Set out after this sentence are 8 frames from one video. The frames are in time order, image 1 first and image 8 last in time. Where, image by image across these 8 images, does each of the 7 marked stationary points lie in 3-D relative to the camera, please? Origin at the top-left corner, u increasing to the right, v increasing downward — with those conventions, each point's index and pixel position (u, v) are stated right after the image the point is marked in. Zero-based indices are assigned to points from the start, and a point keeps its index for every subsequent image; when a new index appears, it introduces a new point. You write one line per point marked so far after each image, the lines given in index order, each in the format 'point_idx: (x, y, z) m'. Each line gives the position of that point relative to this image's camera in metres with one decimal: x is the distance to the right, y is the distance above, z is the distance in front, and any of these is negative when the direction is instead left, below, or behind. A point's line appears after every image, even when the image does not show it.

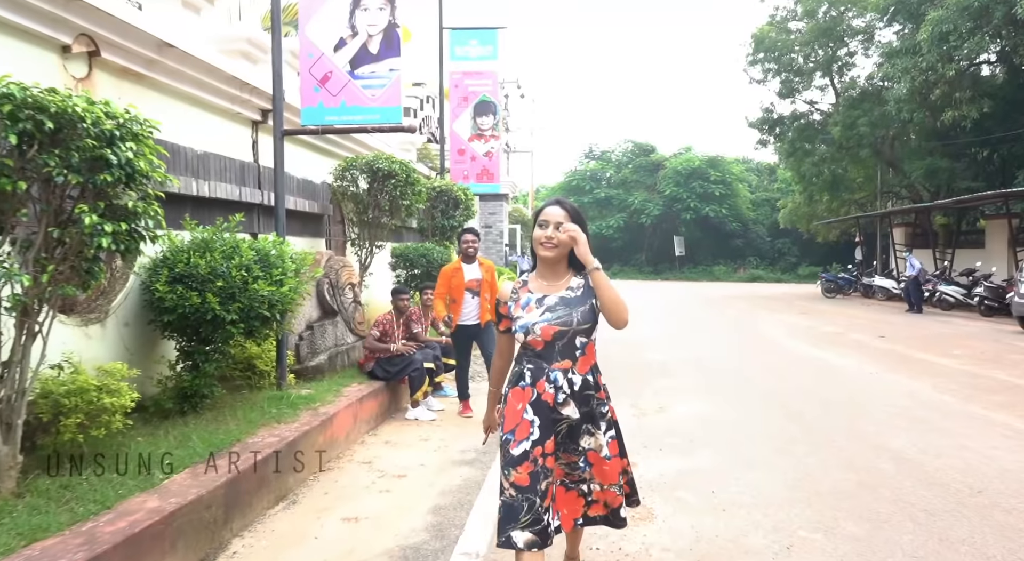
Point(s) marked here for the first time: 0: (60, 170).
0: (-1.8, +0.4, +2.9) m
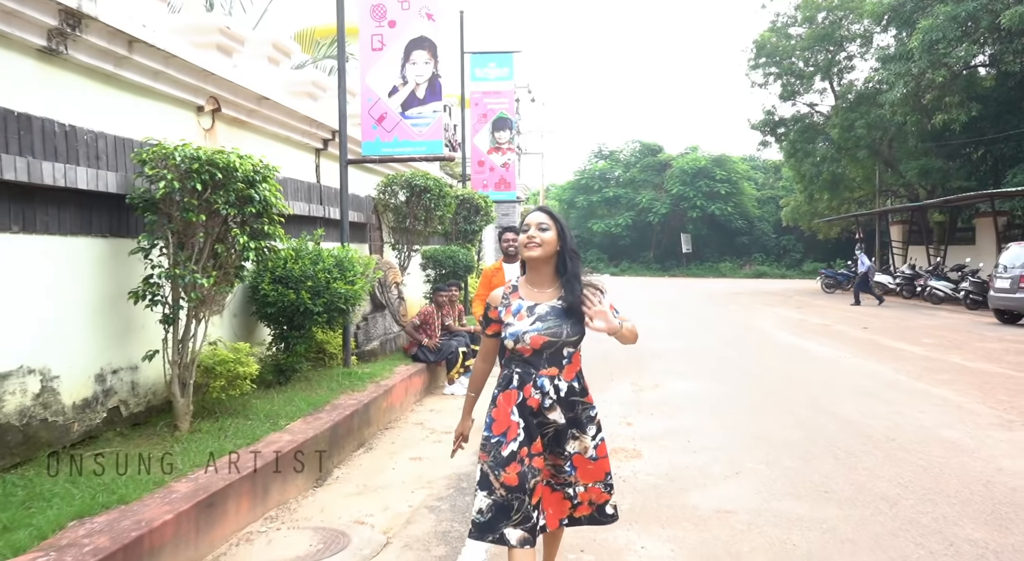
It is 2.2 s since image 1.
0: (-1.7, +0.4, +4.3) m
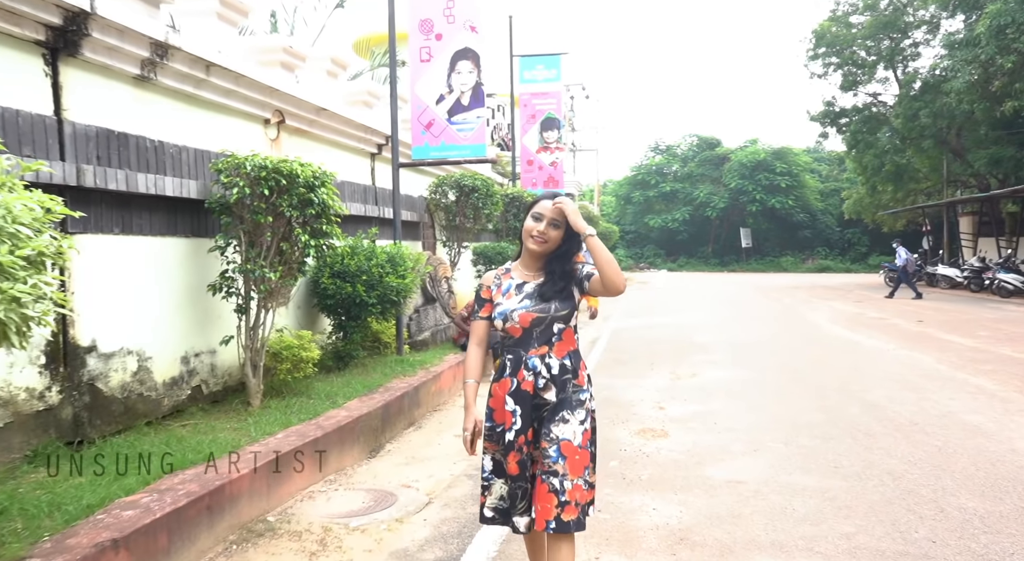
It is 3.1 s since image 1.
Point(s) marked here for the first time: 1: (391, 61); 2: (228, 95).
0: (-1.5, +0.5, +4.8) m
1: (-1.3, +2.3, +7.7) m
2: (-2.1, +1.4, +5.3) m
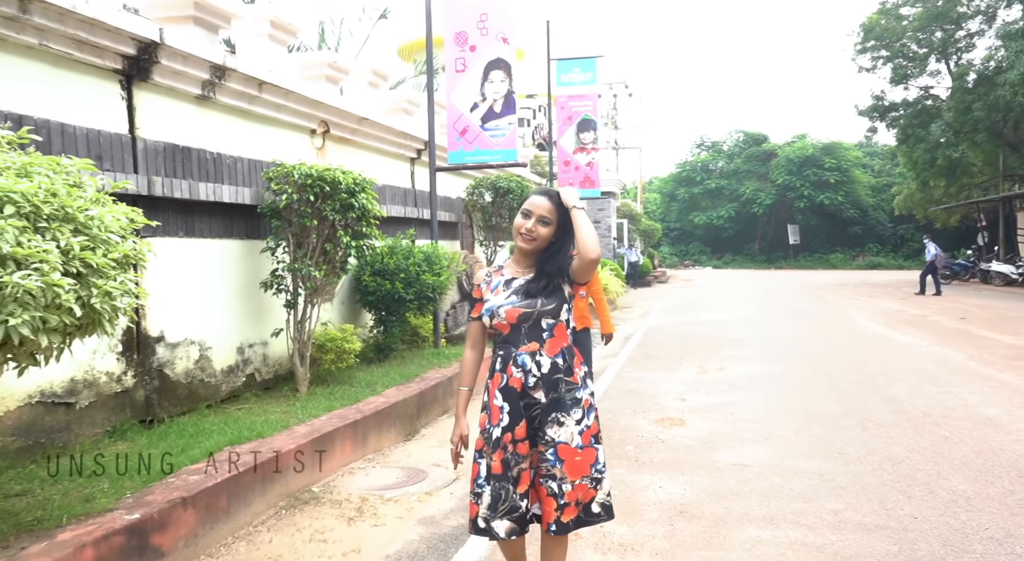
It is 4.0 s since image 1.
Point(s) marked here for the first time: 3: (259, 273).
0: (-1.3, +0.5, +5.3) m
1: (-0.9, +2.4, +8.2) m
2: (-1.9, +1.4, +5.9) m
3: (-1.9, +0.1, +5.6) m
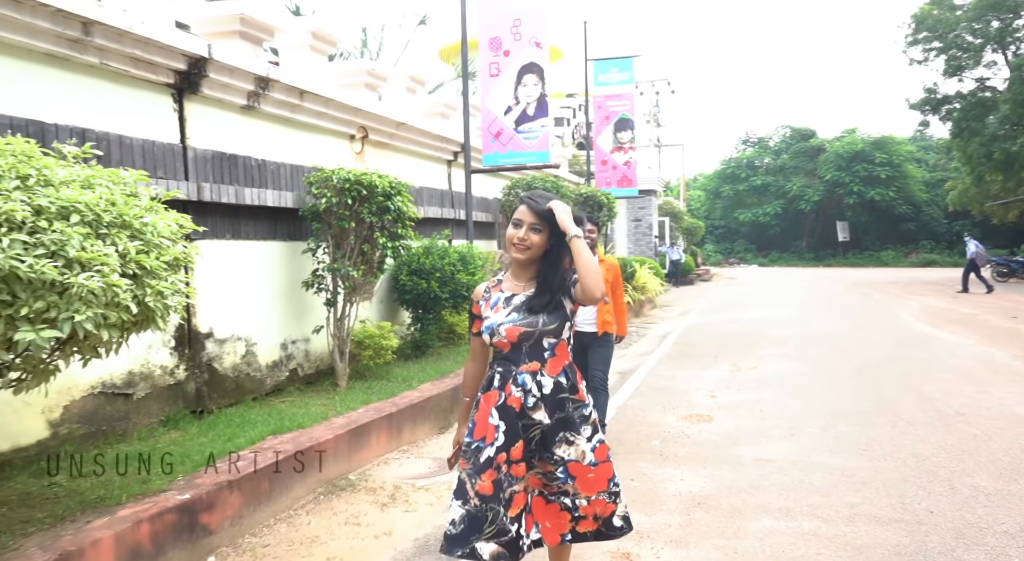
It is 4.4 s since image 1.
0: (-1.1, +0.5, +5.6) m
1: (-0.5, +2.4, +8.4) m
2: (-1.6, +1.4, +6.1) m
3: (-1.7, +0.1, +5.9) m
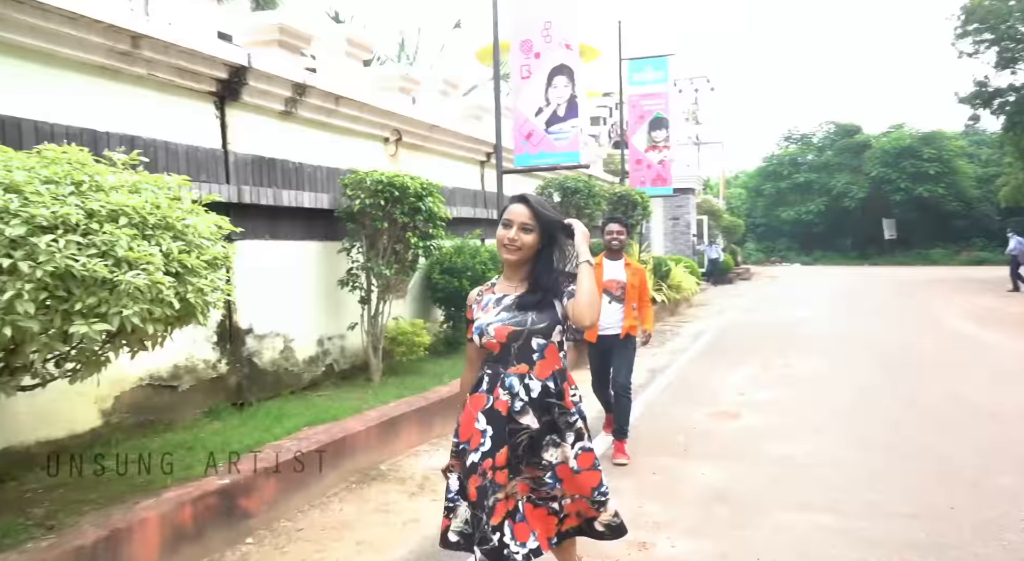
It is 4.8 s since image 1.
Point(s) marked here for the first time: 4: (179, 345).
0: (-0.9, +0.5, +5.8) m
1: (-0.2, +2.4, +8.5) m
2: (-1.4, +1.4, +6.4) m
3: (-1.5, +0.1, +6.1) m
4: (-2.1, -0.4, +4.6) m
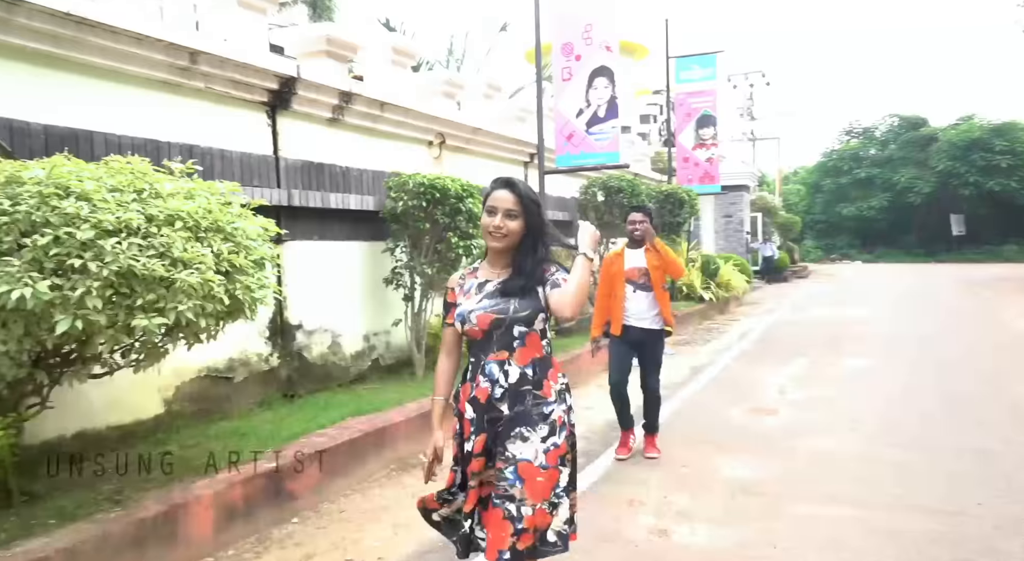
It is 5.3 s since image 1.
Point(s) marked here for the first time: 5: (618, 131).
0: (-0.6, +0.5, +6.0) m
1: (+0.3, +2.4, +8.7) m
2: (-1.0, +1.4, +6.6) m
3: (-1.1, +0.1, +6.4) m
4: (-1.9, -0.4, +4.9) m
5: (+1.2, +1.6, +7.9) m
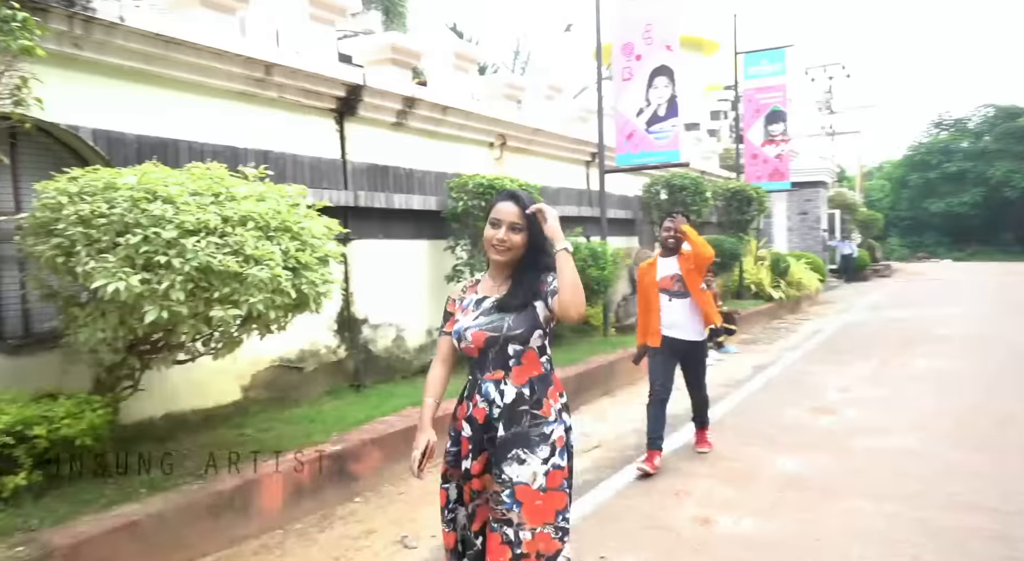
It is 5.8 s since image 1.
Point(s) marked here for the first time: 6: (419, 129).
0: (-0.1, +0.5, +6.2) m
1: (+1.1, +2.4, +8.8) m
2: (-0.5, +1.4, +6.9) m
3: (-0.6, +0.1, +6.6) m
4: (-1.5, -0.4, +5.2) m
5: (+1.8, +1.7, +7.9) m
6: (-0.8, +1.3, +6.4) m
